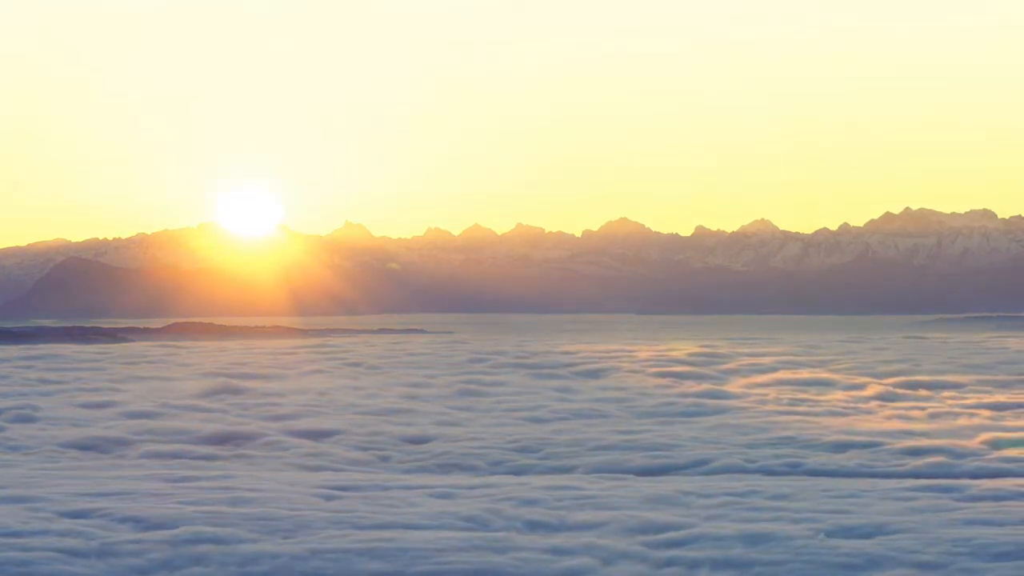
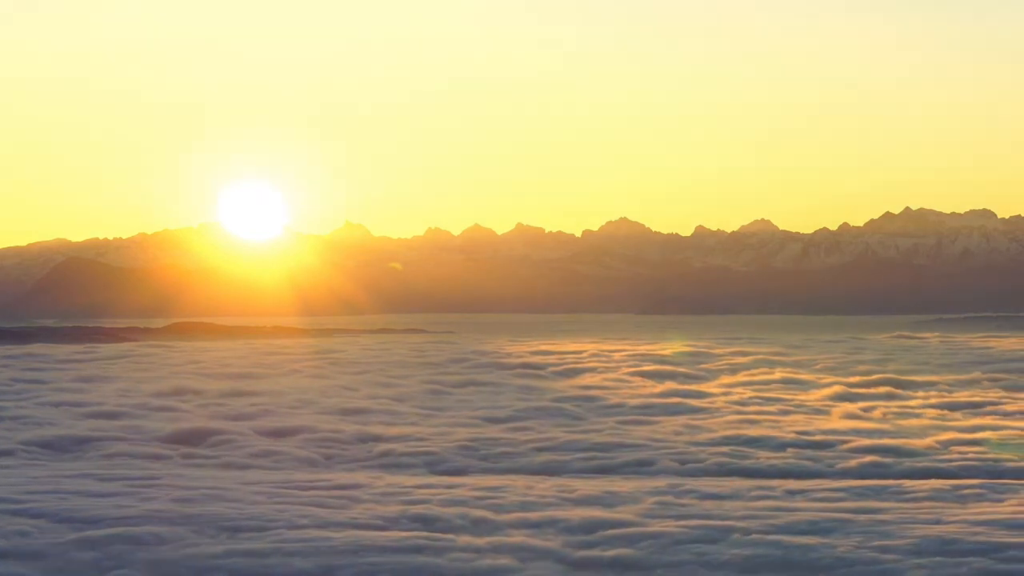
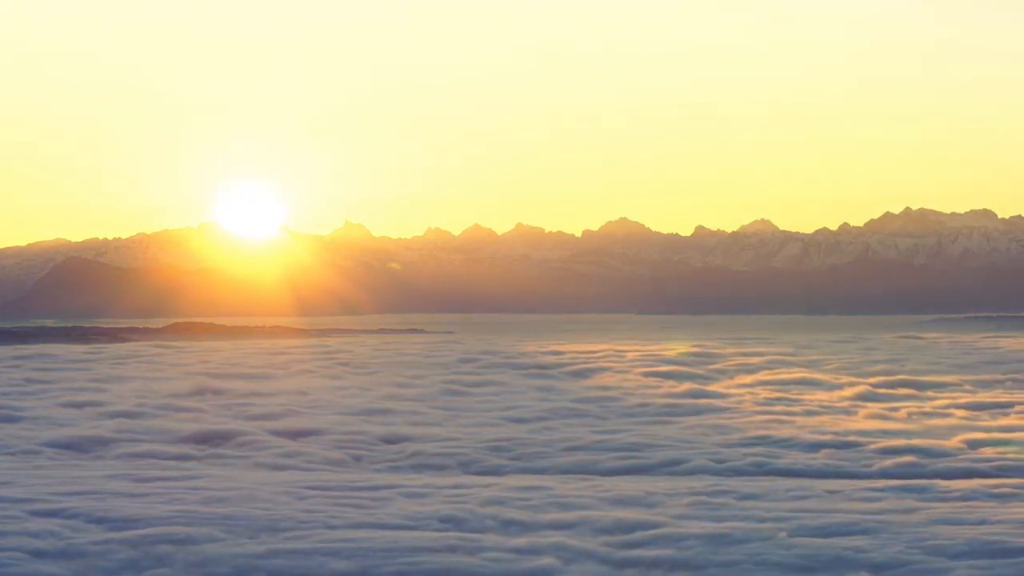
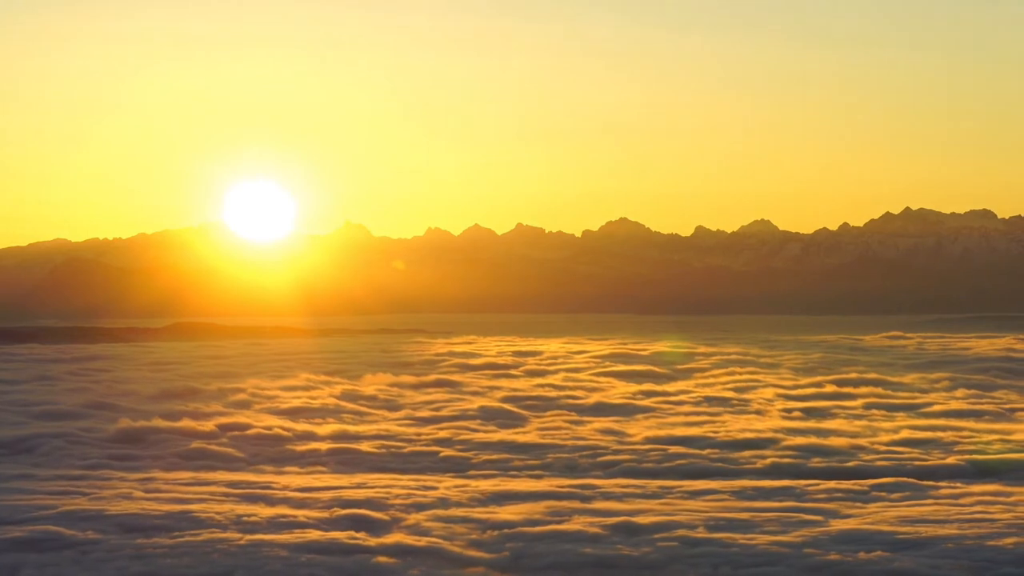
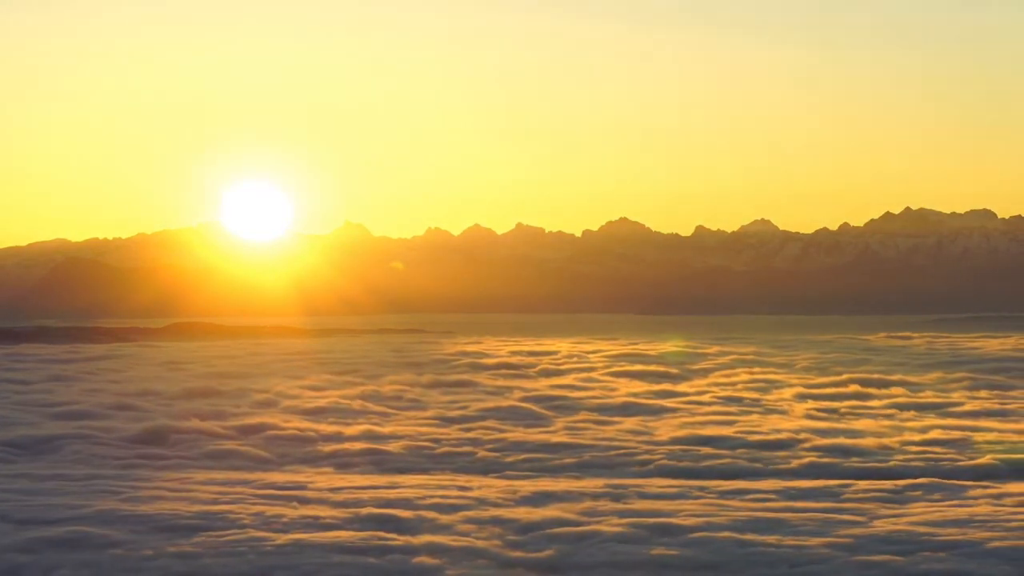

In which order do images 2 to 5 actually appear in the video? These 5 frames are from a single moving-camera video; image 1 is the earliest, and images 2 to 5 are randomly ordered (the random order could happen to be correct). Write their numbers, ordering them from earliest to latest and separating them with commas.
3, 2, 5, 4
